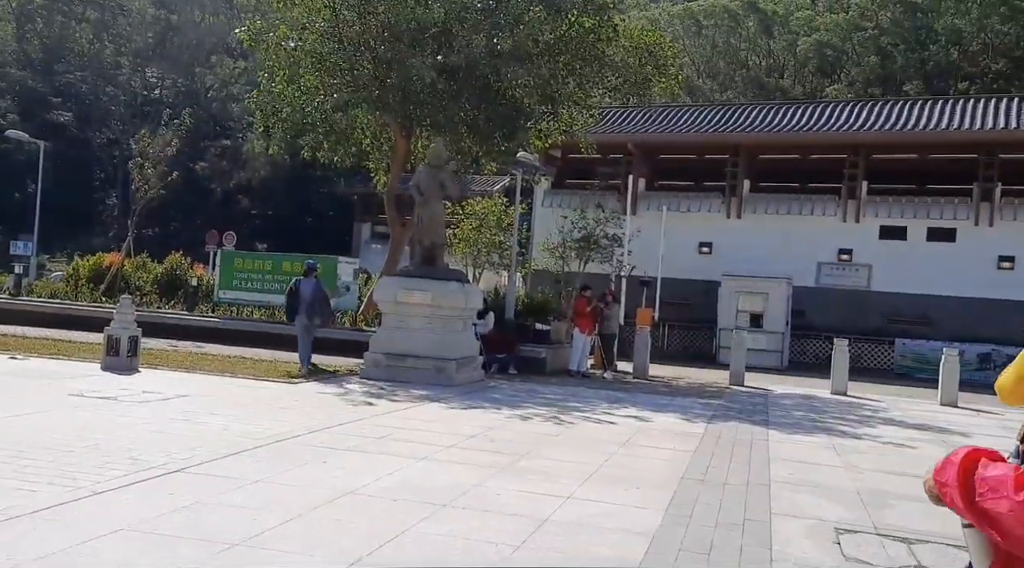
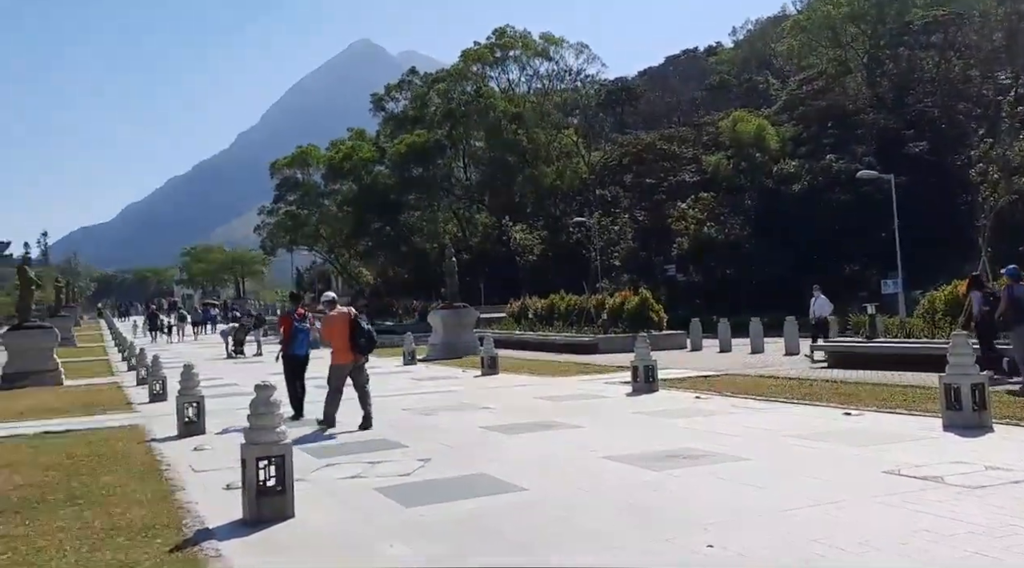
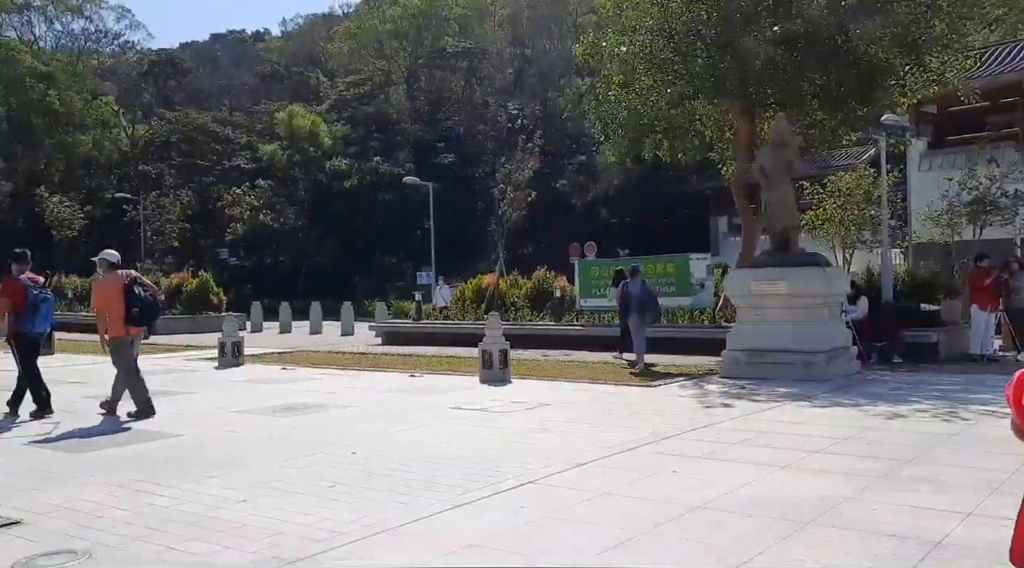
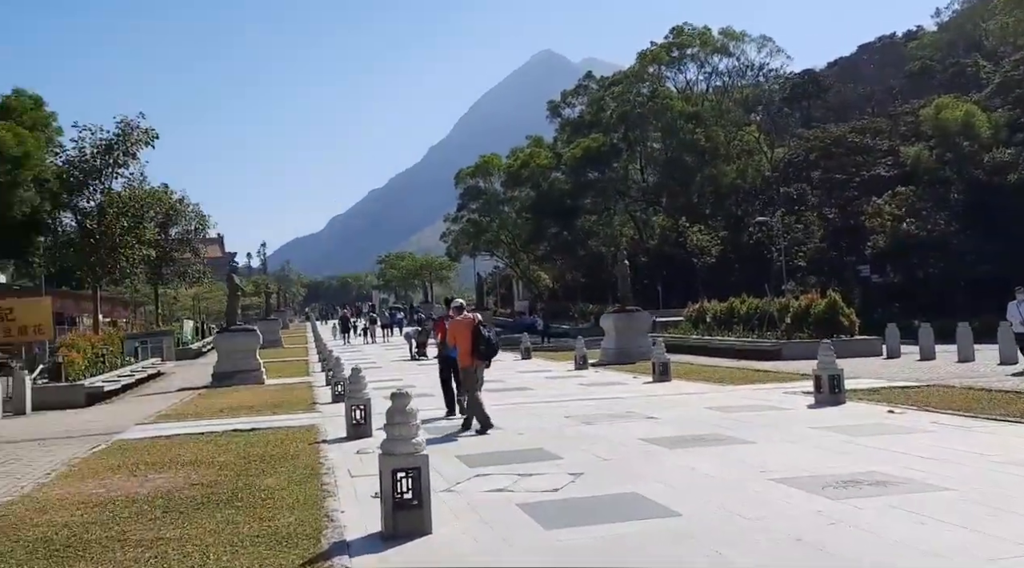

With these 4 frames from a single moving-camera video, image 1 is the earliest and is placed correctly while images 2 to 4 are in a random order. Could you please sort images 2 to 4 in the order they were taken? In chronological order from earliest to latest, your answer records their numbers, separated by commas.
3, 2, 4
